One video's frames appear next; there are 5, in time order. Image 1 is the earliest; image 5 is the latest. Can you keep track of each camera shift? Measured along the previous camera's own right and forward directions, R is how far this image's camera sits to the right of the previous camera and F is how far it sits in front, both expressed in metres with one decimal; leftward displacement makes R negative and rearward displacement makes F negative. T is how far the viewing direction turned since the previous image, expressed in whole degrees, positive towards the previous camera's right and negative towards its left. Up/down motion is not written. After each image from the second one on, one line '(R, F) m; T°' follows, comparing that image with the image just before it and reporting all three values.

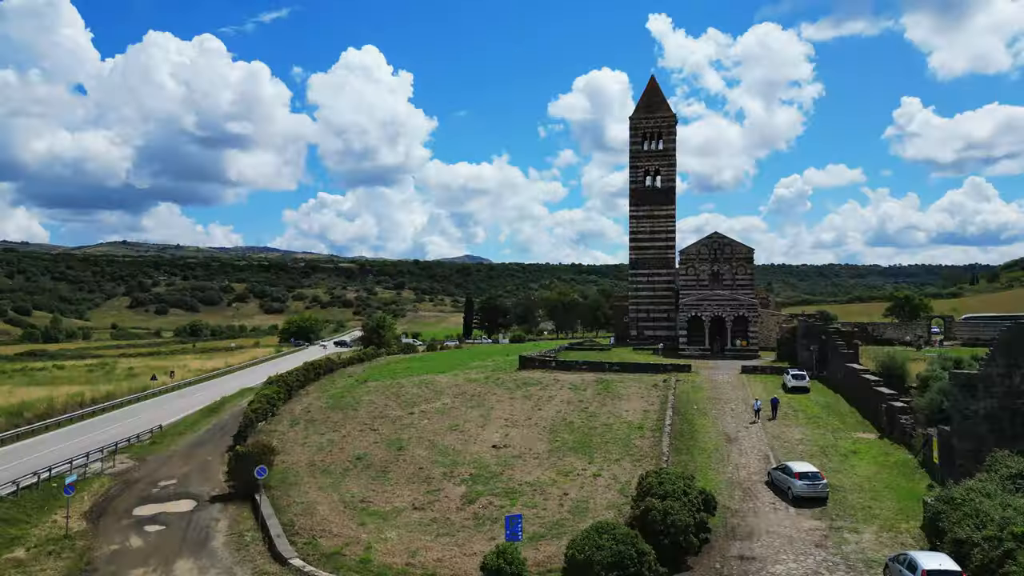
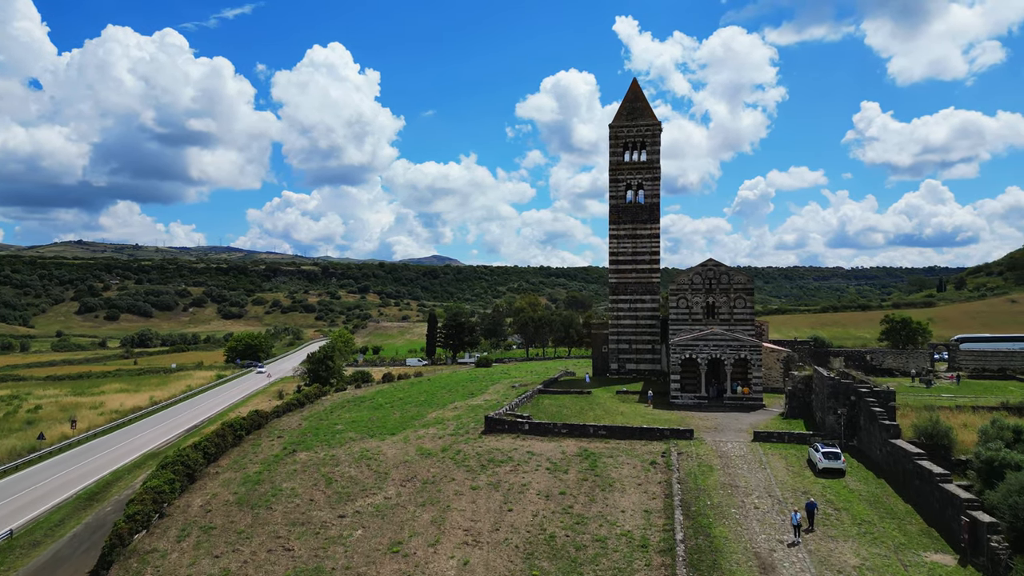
(+0.2, +6.6) m; +3°
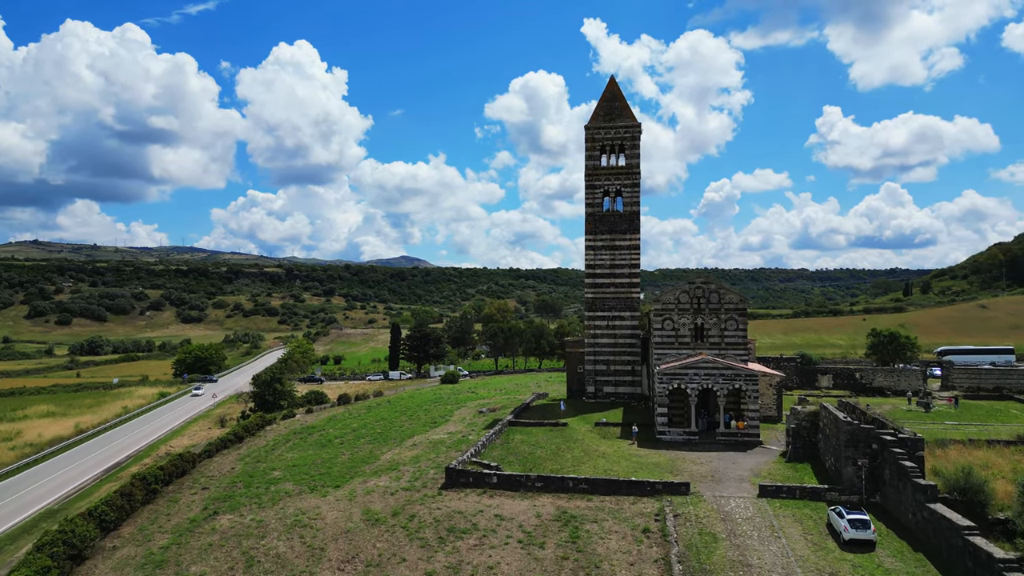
(+0.1, +4.5) m; +2°
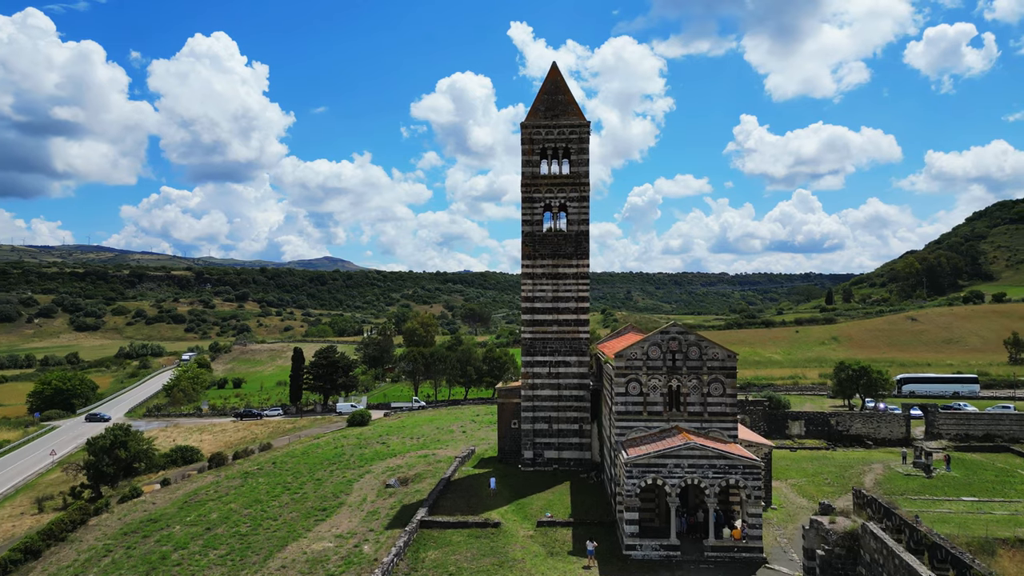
(+0.5, +9.8) m; +6°
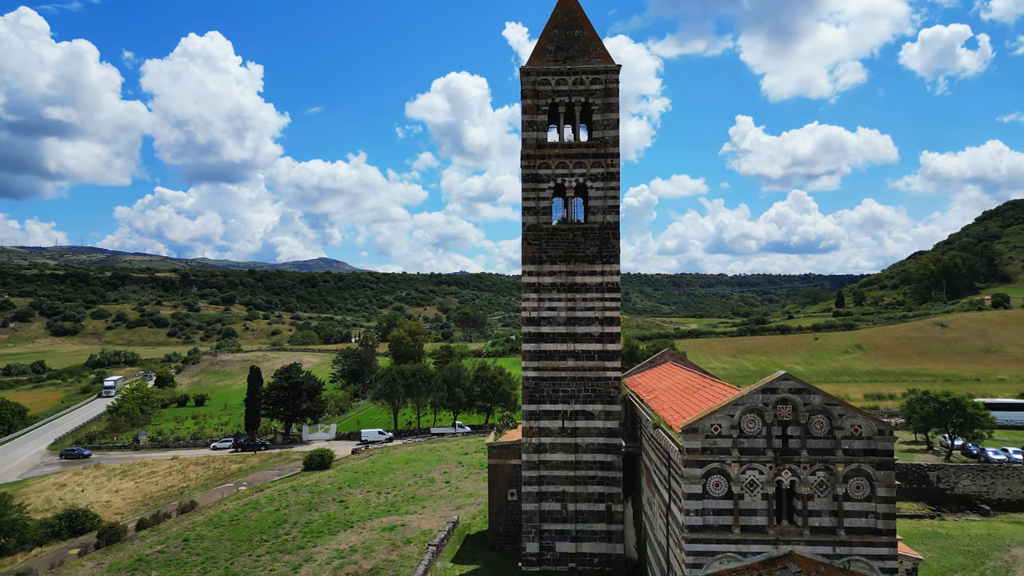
(0.0, +11.5) m; 0°
